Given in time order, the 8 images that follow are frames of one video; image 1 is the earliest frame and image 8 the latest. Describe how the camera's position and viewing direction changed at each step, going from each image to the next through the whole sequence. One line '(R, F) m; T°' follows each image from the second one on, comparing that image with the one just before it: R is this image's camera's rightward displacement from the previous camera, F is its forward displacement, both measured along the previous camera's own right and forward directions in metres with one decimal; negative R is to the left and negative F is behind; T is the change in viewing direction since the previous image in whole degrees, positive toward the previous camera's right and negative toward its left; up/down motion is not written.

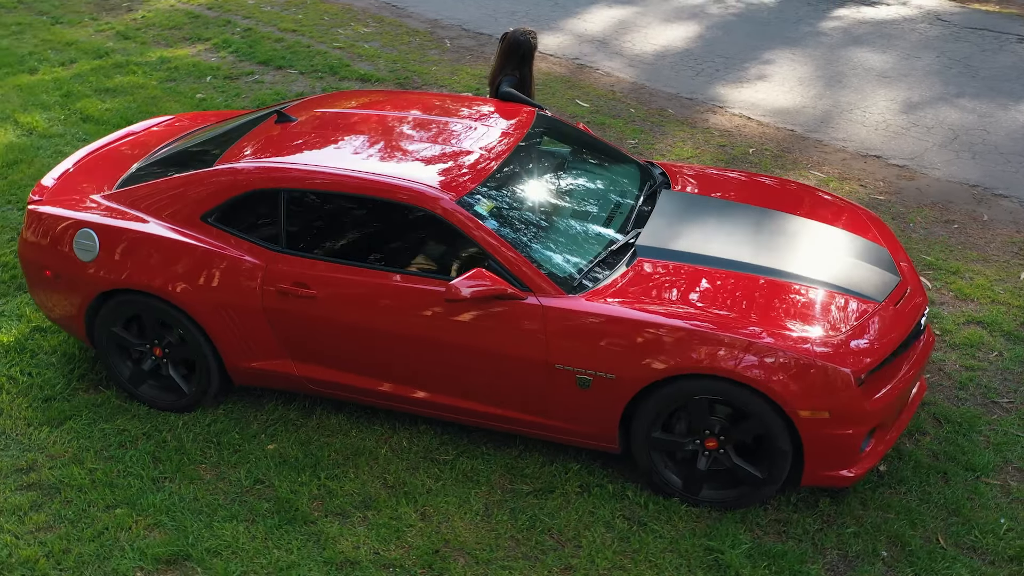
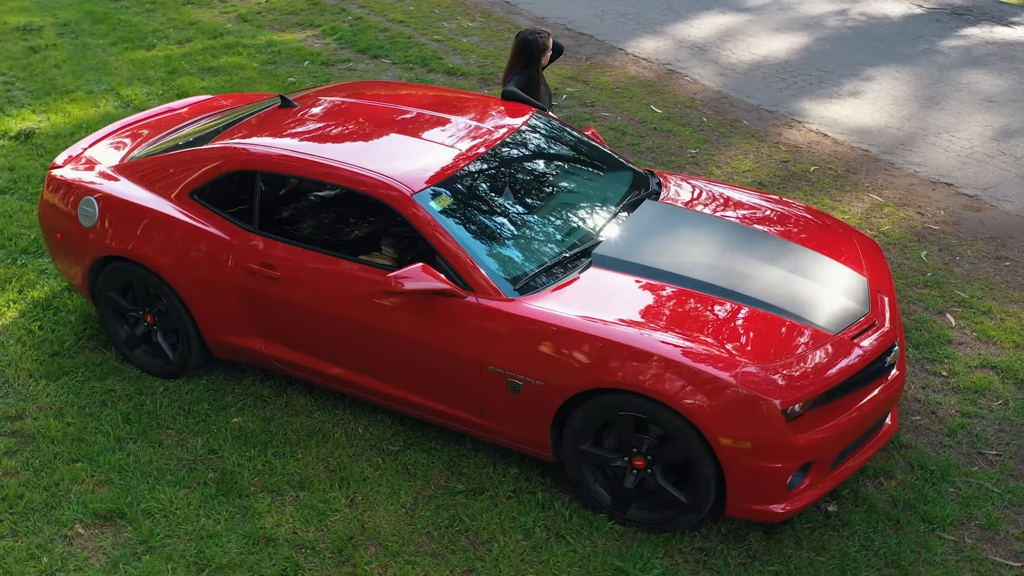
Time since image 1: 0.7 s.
(+0.8, +0.1) m; -9°
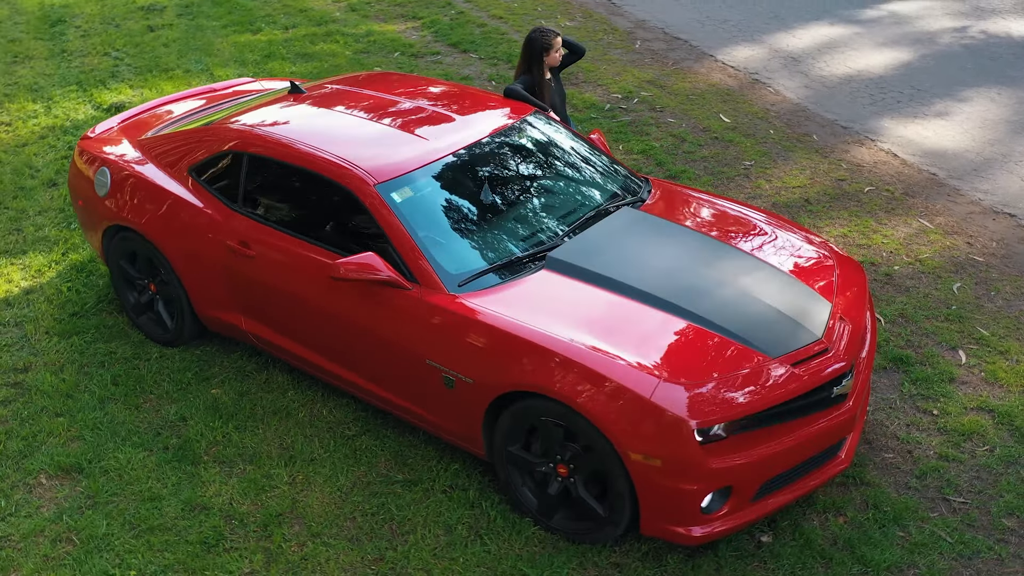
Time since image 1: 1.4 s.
(+0.8, +0.1) m; -9°
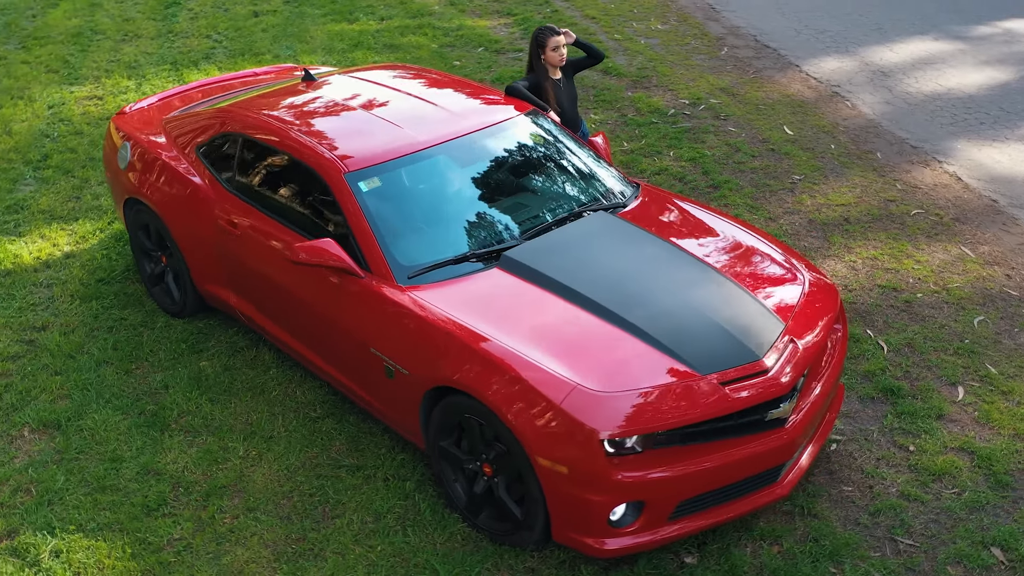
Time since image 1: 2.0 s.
(+0.7, +0.1) m; -8°
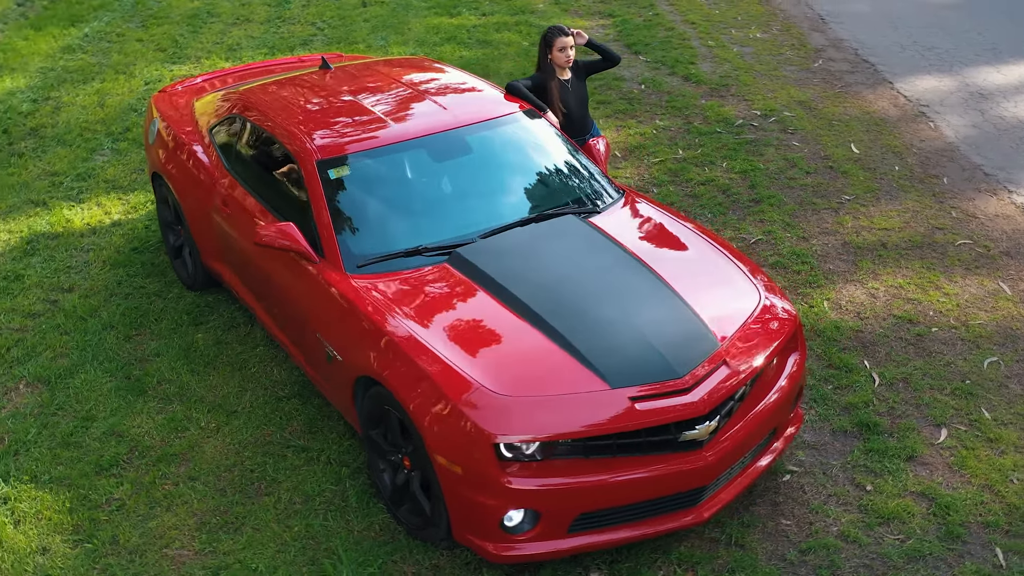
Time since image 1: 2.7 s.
(+0.8, +0.1) m; -9°
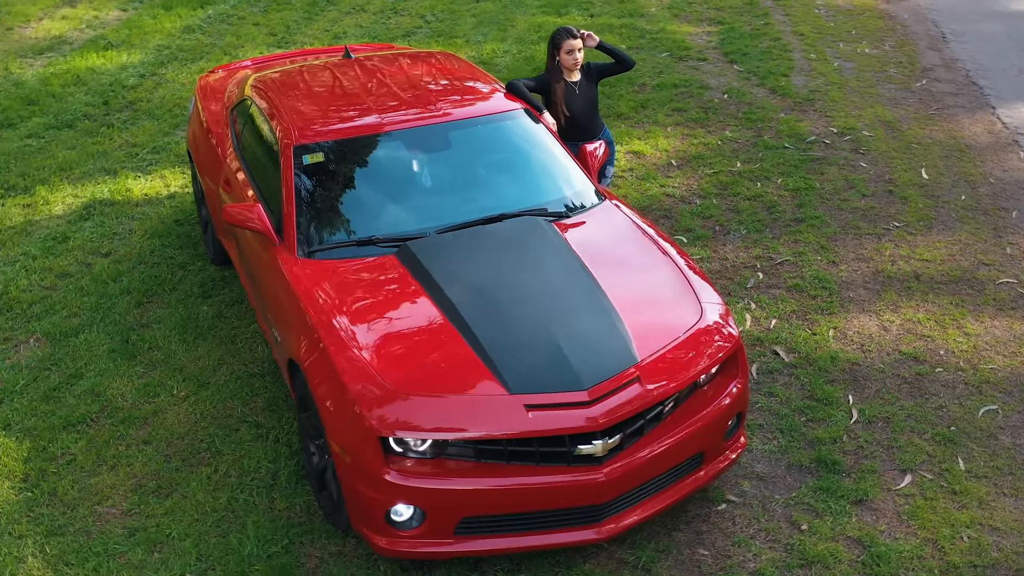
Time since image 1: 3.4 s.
(+0.8, +0.1) m; -9°
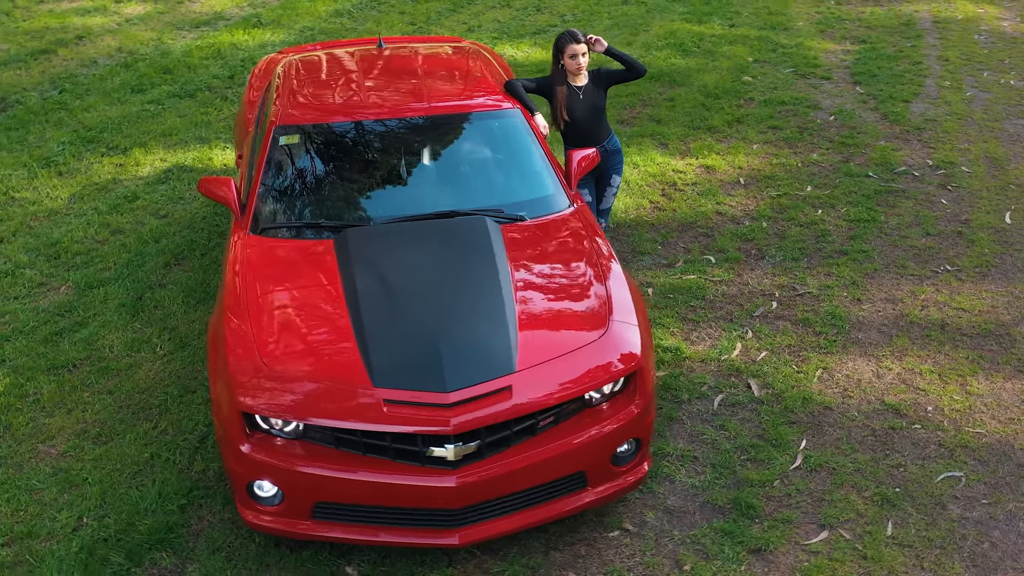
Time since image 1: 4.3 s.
(+1.0, +0.1) m; -12°
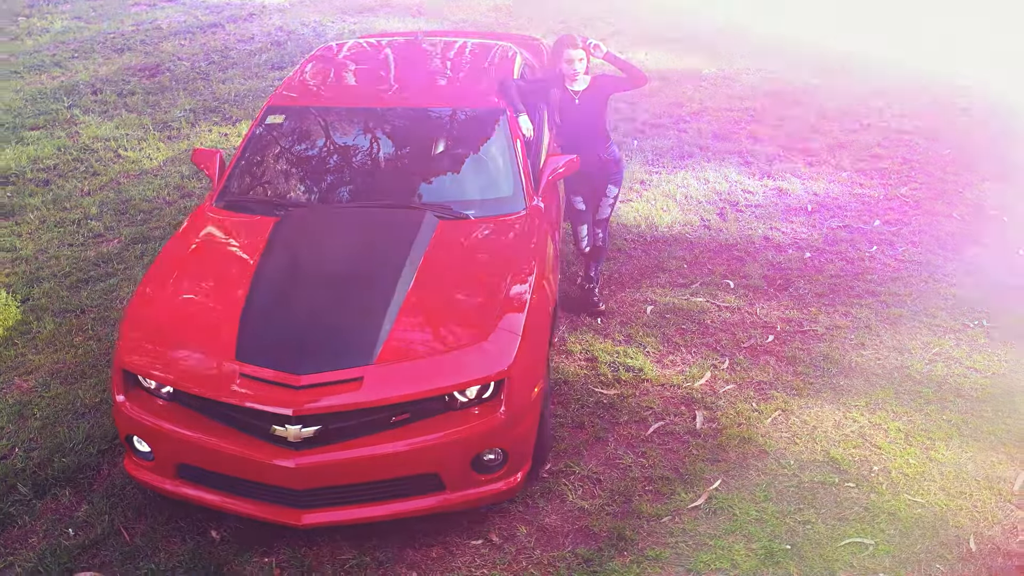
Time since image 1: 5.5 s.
(+1.2, +0.2) m; -13°
